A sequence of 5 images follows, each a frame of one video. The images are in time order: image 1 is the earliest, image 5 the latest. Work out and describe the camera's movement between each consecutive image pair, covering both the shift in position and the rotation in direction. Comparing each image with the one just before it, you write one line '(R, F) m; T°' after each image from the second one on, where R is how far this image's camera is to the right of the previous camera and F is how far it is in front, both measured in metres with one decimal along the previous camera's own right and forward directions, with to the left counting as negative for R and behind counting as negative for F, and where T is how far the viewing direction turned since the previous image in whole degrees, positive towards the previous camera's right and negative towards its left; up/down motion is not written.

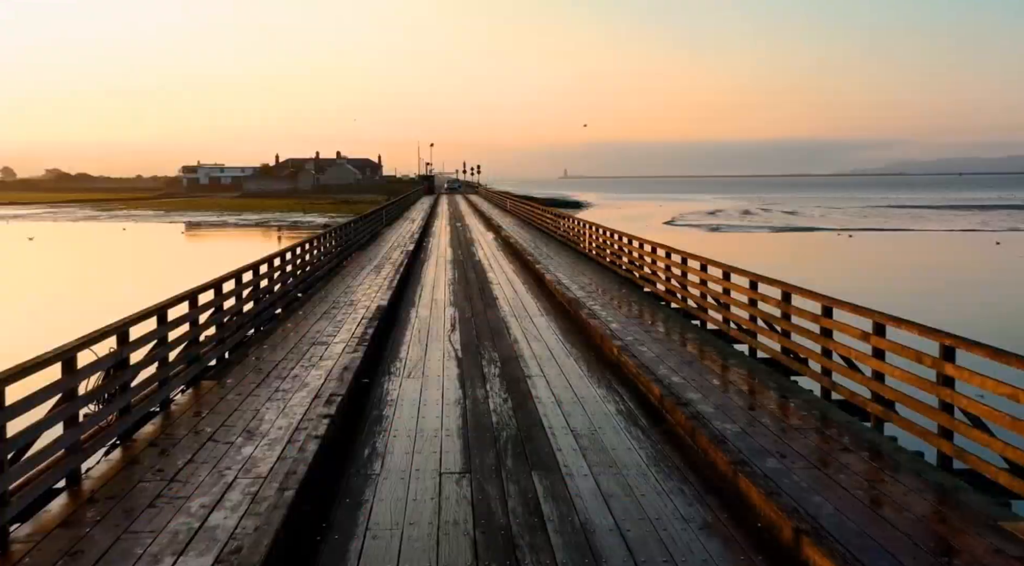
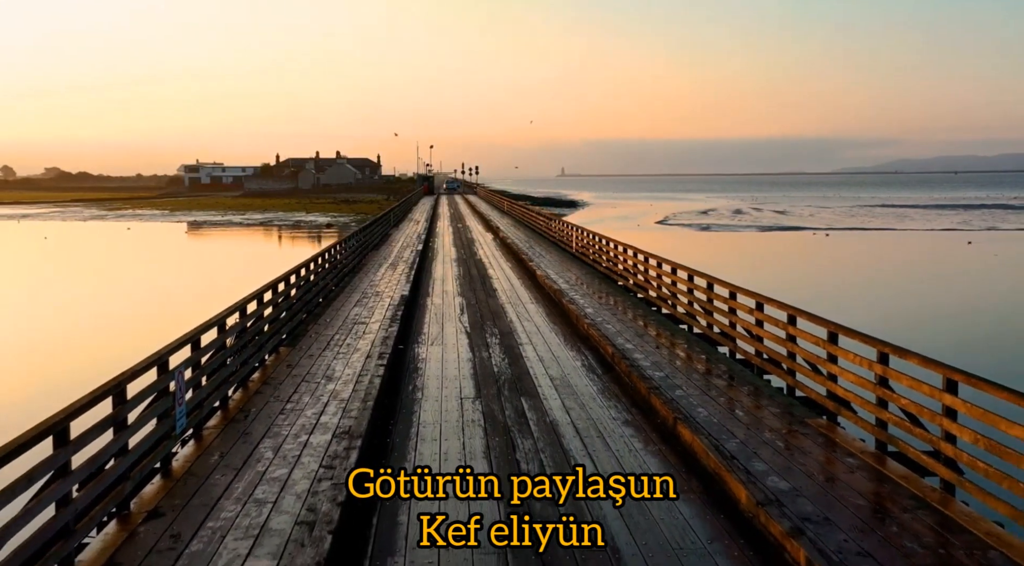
(0.0, -2.1) m; 0°
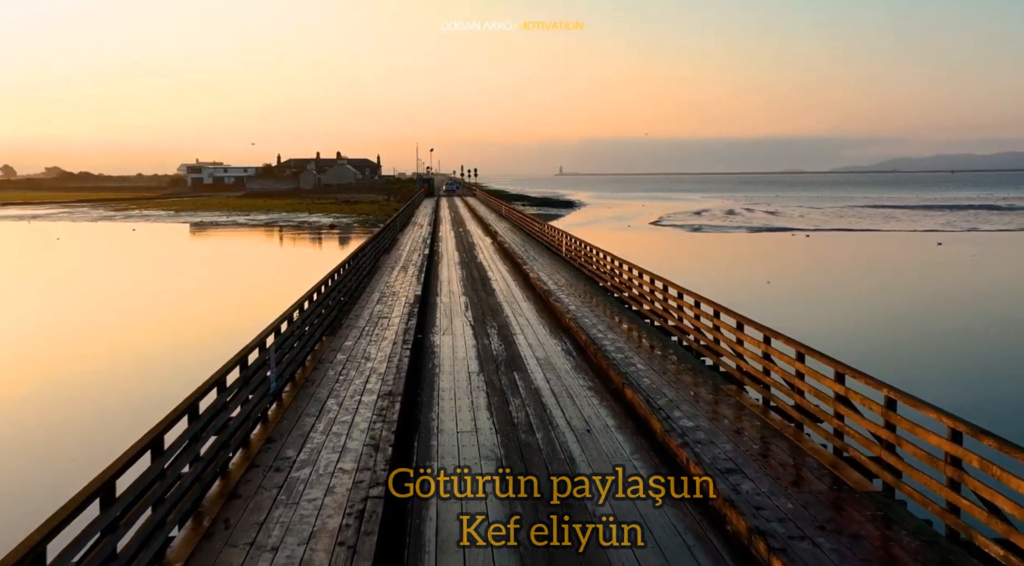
(0.0, -2.1) m; 0°
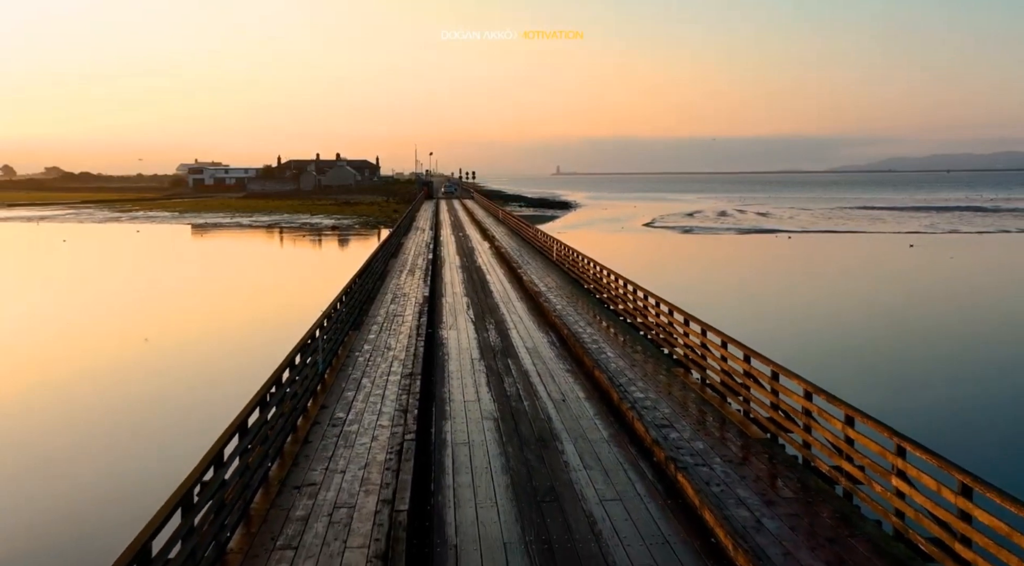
(0.0, -2.0) m; 0°
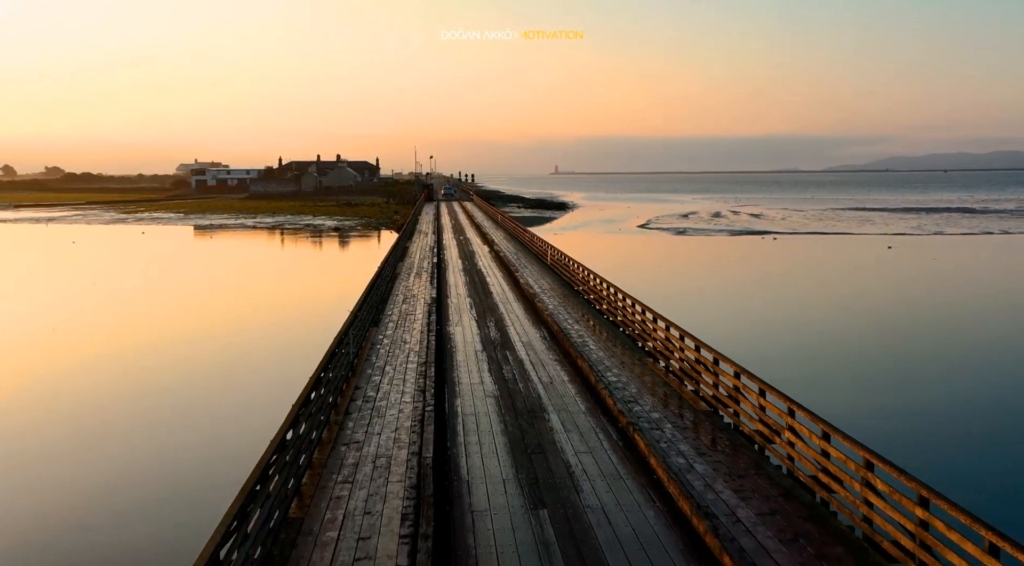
(0.0, -1.9) m; 0°
